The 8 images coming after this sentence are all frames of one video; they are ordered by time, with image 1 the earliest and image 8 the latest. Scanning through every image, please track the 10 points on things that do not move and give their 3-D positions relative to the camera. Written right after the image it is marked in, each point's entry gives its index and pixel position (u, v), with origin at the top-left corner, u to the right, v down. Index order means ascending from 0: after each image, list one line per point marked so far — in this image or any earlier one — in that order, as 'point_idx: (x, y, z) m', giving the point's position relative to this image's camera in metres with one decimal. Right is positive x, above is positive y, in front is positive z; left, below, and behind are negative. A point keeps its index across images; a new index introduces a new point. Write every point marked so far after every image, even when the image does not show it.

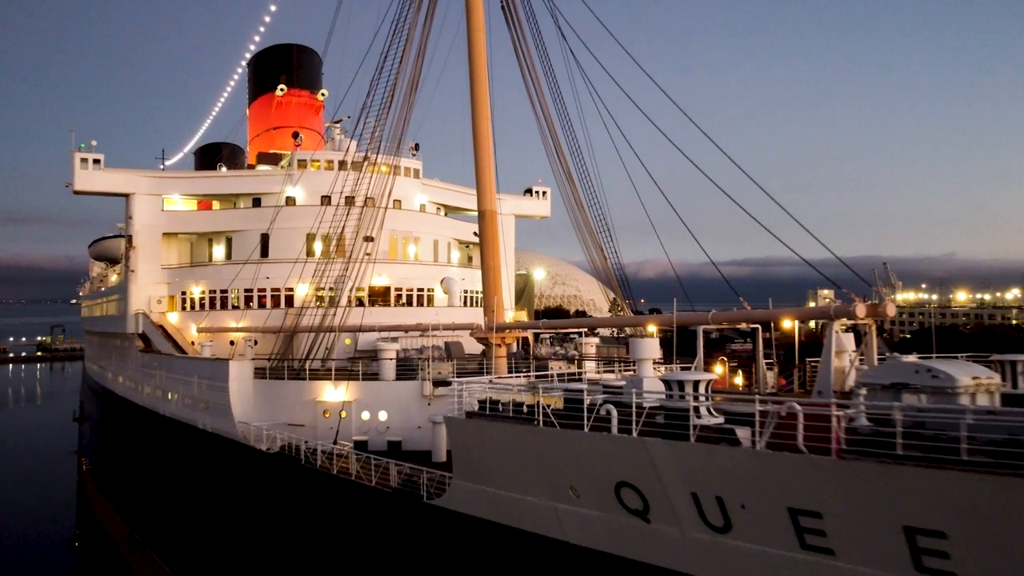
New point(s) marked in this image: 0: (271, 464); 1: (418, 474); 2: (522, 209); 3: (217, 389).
0: (-3.2, -2.3, +8.2) m
1: (-1.0, -2.0, +6.7) m
2: (+0.3, +2.3, +17.6) m
3: (-4.6, -1.6, +9.6) m
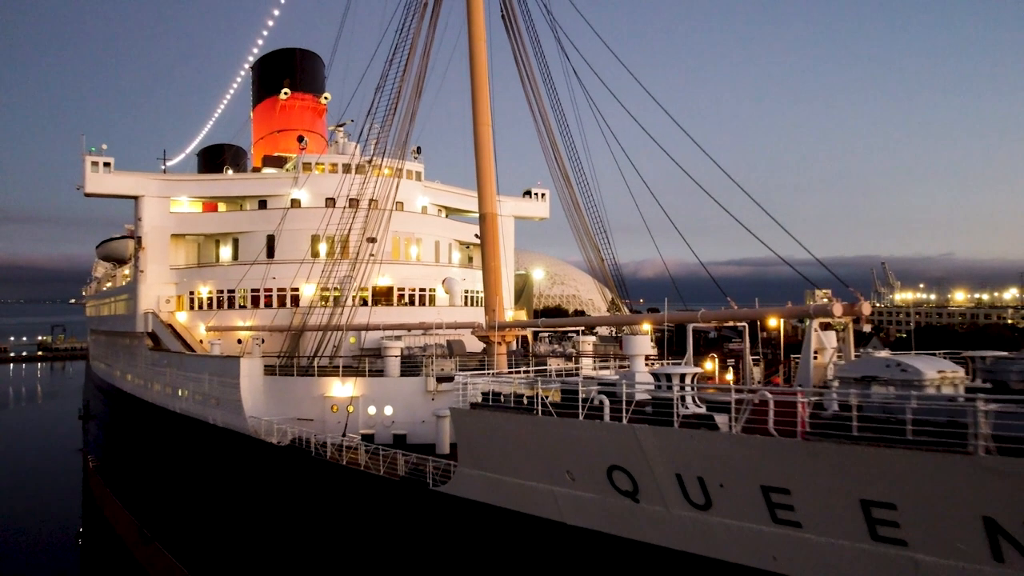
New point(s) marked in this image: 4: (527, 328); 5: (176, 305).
0: (-3.2, -2.3, +8.5) m
1: (-1.0, -2.0, +7.0) m
2: (+0.3, +2.3, +18.0) m
3: (-4.6, -1.6, +10.0) m
4: (+0.2, -0.6, +9.4) m
5: (-7.9, -0.4, +14.6) m
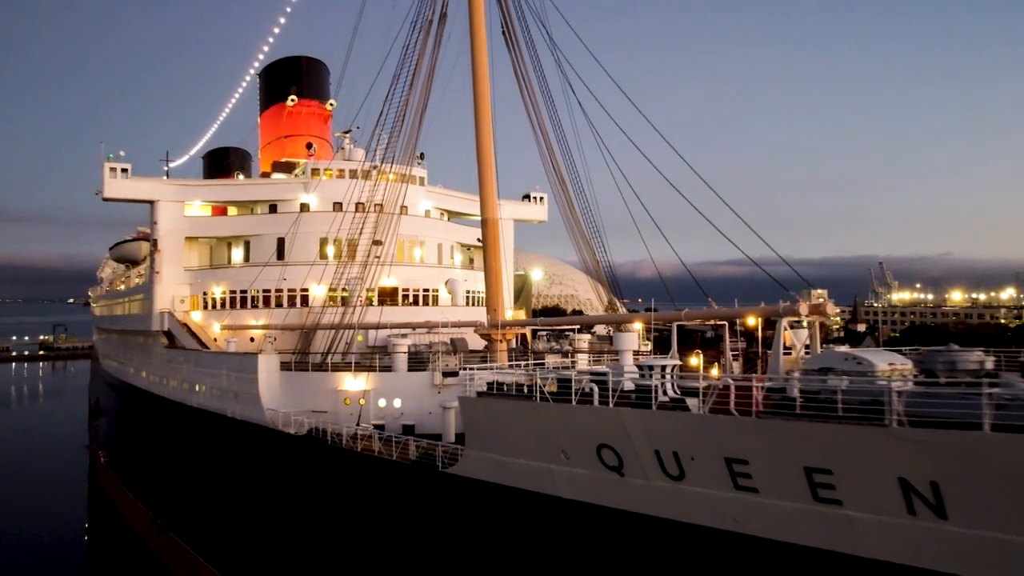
0: (-3.1, -2.4, +9.2) m
1: (-1.0, -2.0, +7.7) m
2: (+0.3, +2.2, +18.6) m
3: (-4.6, -1.6, +10.6) m
4: (+0.2, -0.6, +10.1) m
5: (-7.9, -0.4, +15.3) m
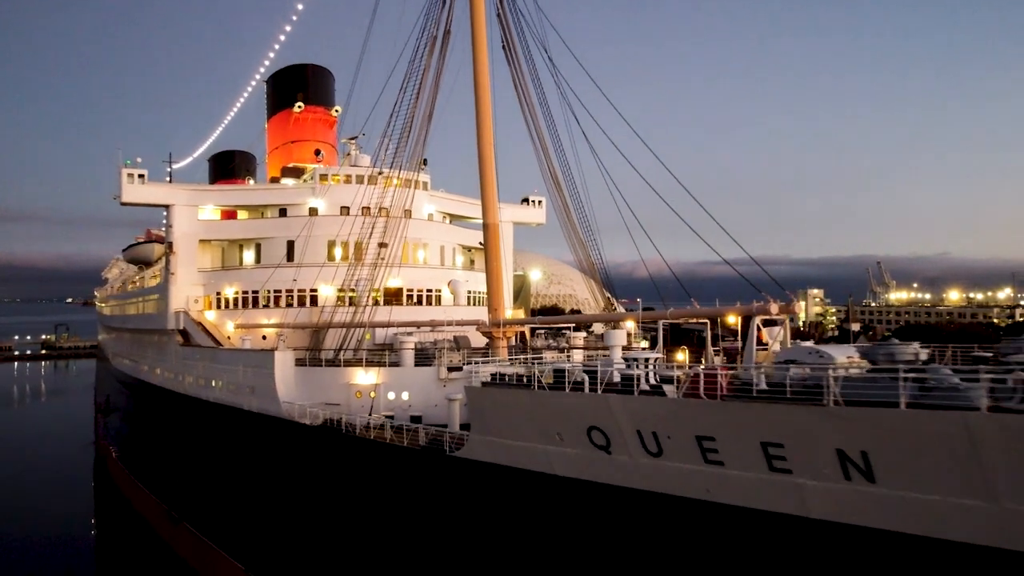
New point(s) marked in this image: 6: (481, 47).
0: (-3.1, -2.4, +9.9) m
1: (-0.9, -2.0, +8.4) m
2: (+0.3, +2.2, +19.3) m
3: (-4.6, -1.6, +11.3) m
4: (+0.2, -0.6, +10.8) m
5: (-8.0, -0.4, +16.0) m
6: (-0.7, +5.2, +13.4) m
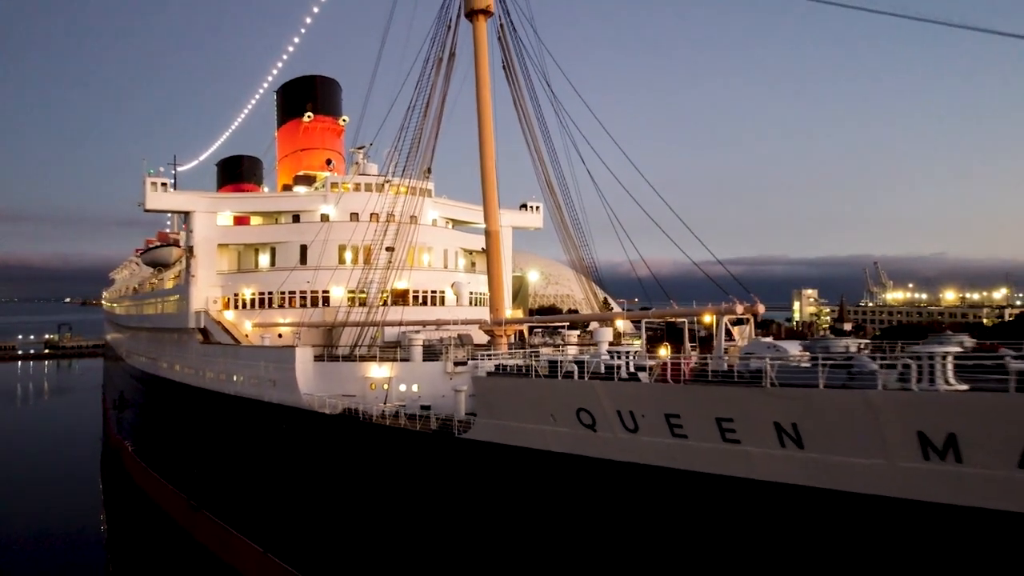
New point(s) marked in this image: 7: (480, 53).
0: (-3.1, -2.4, +10.9) m
1: (-0.9, -2.0, +9.4) m
2: (+0.2, +2.2, +20.4) m
3: (-4.6, -1.6, +12.4) m
4: (+0.2, -0.7, +11.8) m
5: (-8.0, -0.4, +17.0) m
6: (-0.7, +5.1, +14.5) m
7: (-0.7, +5.3, +14.1) m
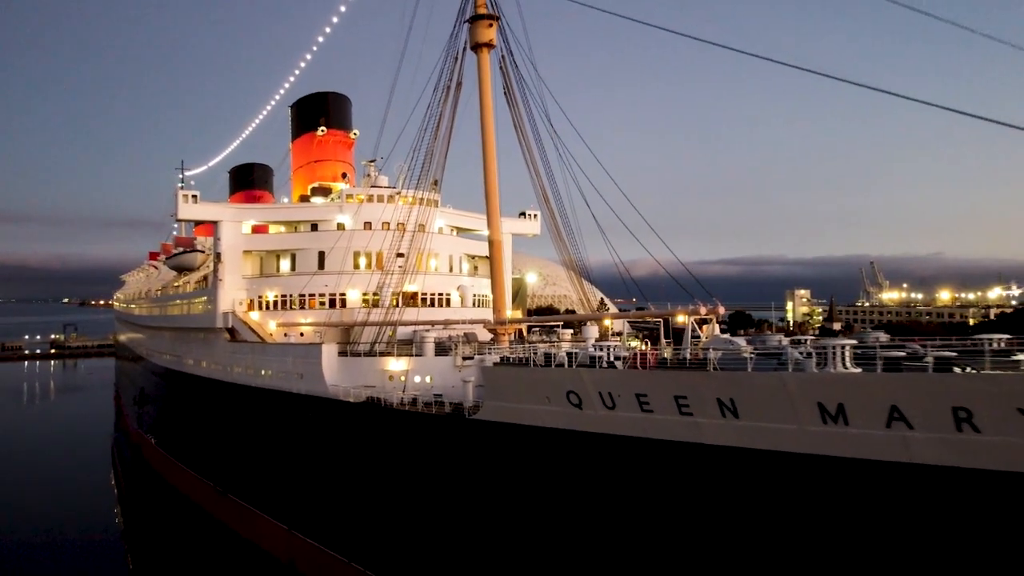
0: (-3.1, -2.5, +12.5) m
1: (-0.9, -2.1, +11.0) m
2: (+0.2, +2.1, +22.0) m
3: (-4.6, -1.7, +13.9) m
4: (+0.2, -0.7, +13.4) m
5: (-8.0, -0.5, +18.6) m
6: (-0.7, +5.1, +16.1) m
7: (-0.7, +5.3, +15.7) m
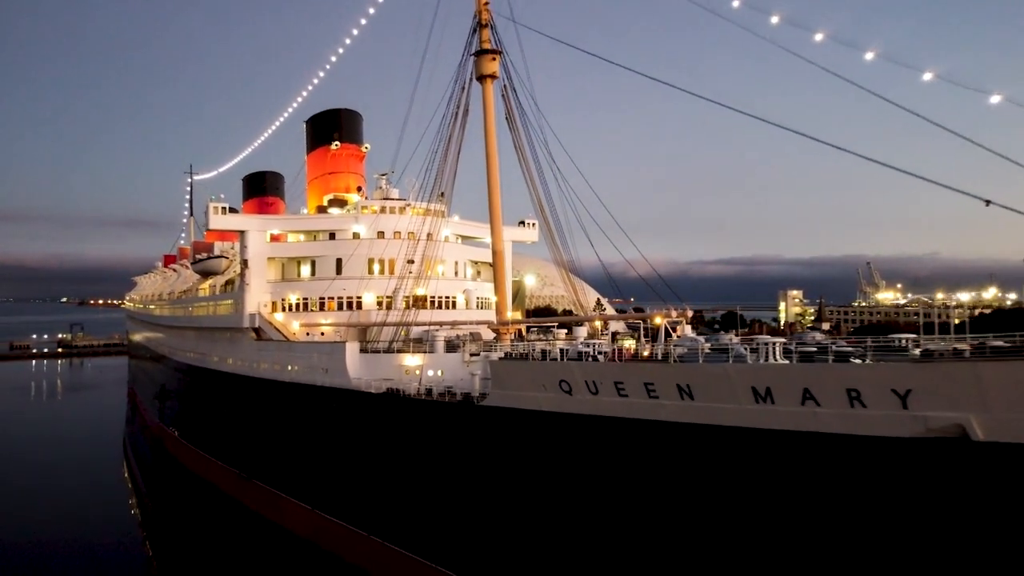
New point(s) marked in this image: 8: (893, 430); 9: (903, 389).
0: (-3.1, -2.6, +14.3) m
1: (-0.9, -2.2, +12.9) m
2: (+0.2, +2.0, +23.8) m
3: (-4.6, -1.8, +15.8) m
4: (+0.3, -0.9, +15.2) m
5: (-8.0, -0.6, +20.4) m
6: (-0.6, +4.9, +17.9) m
7: (-0.7, +5.1, +17.5) m
8: (+4.7, -1.7, +7.6) m
9: (+4.7, -1.2, +7.5) m
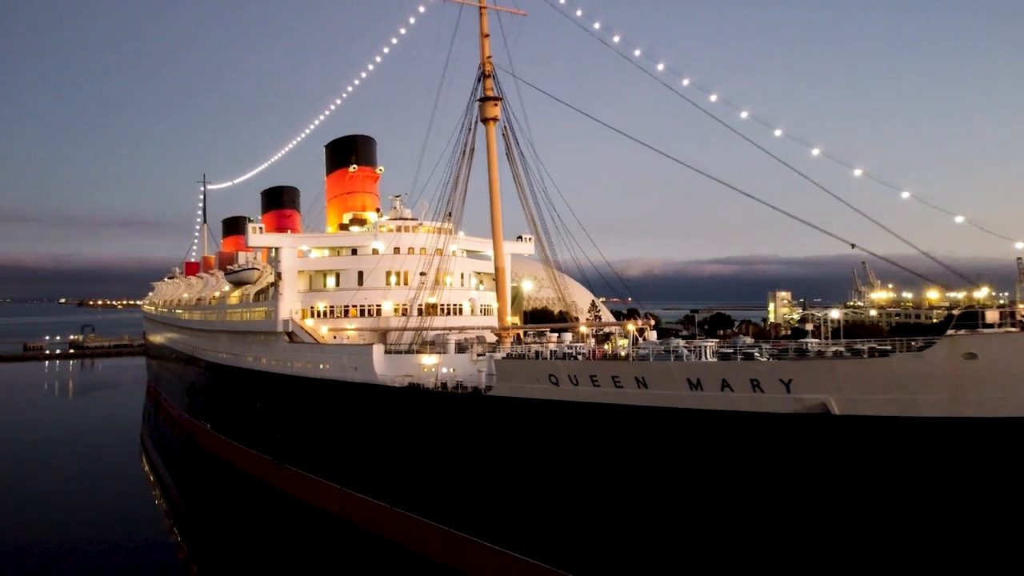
0: (-3.1, -3.0, +17.3) m
1: (-0.9, -2.6, +15.9) m
2: (+0.2, +1.7, +26.8) m
3: (-4.6, -2.2, +18.7) m
4: (+0.2, -1.2, +18.2) m
5: (-8.0, -1.0, +23.3) m
6: (-0.7, +4.6, +20.9) m
7: (-0.7, +4.8, +20.5) m
8: (+4.7, -2.1, +10.6) m
9: (+4.7, -1.5, +10.5) m
